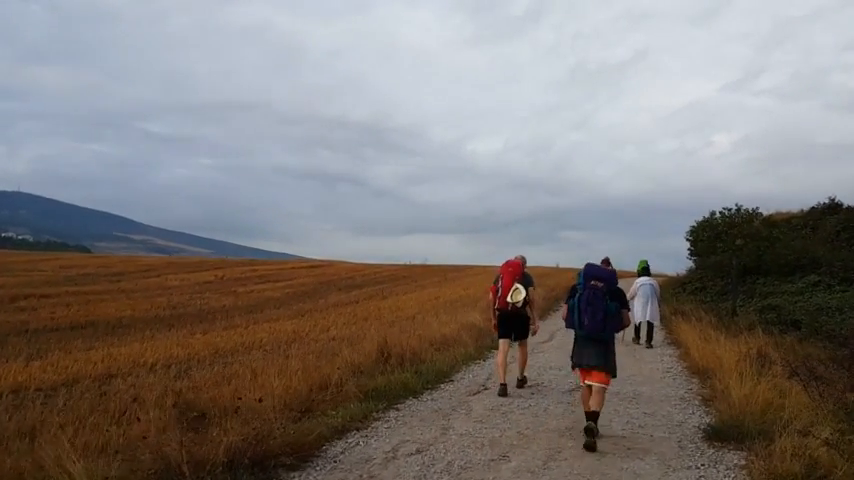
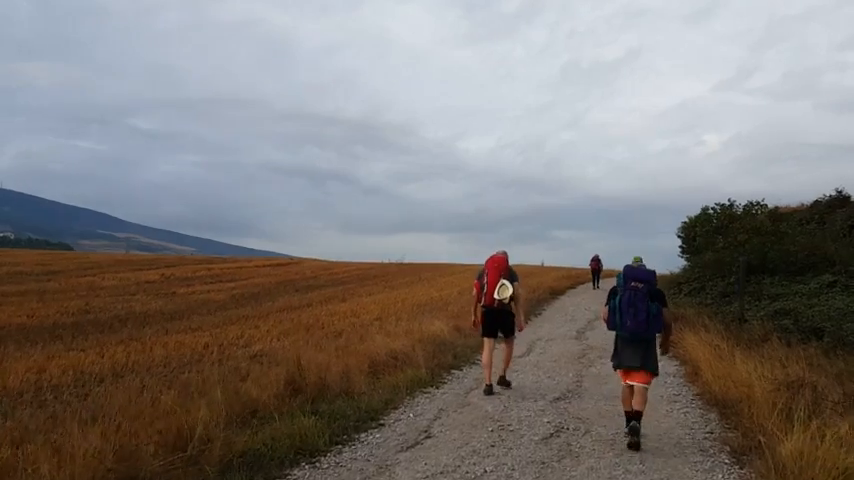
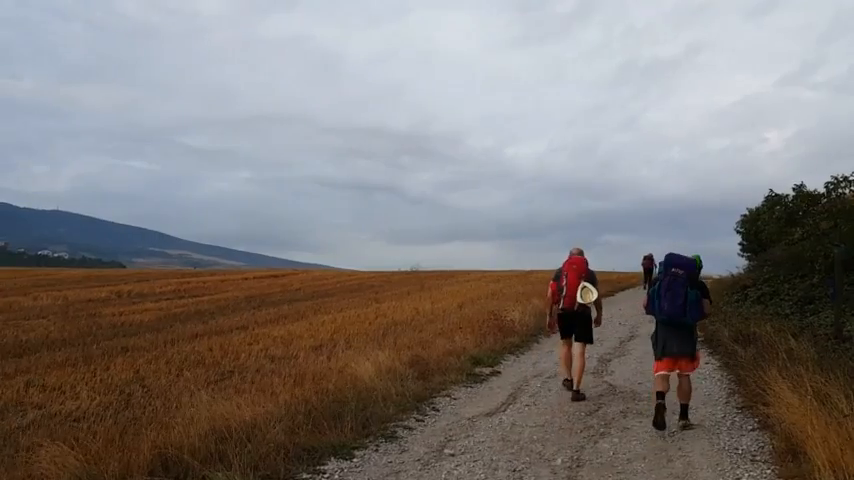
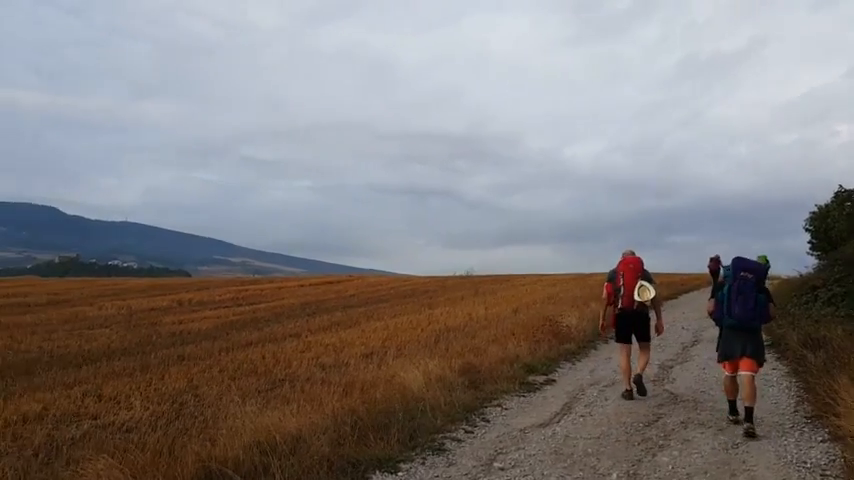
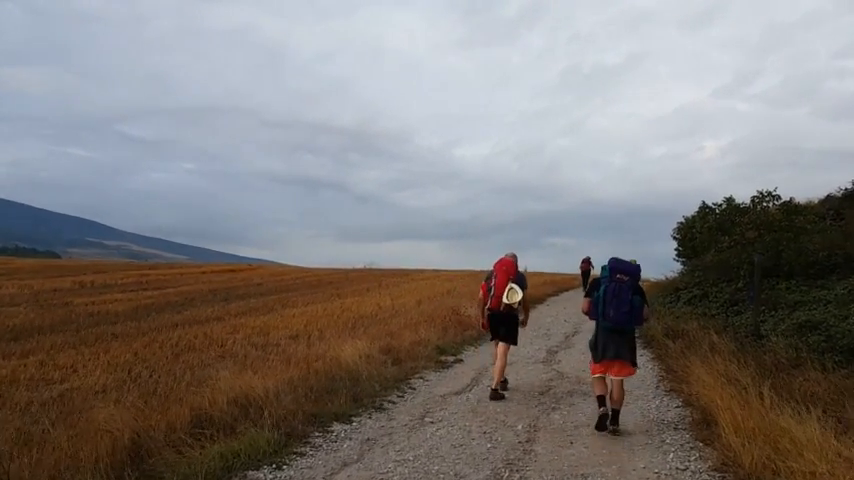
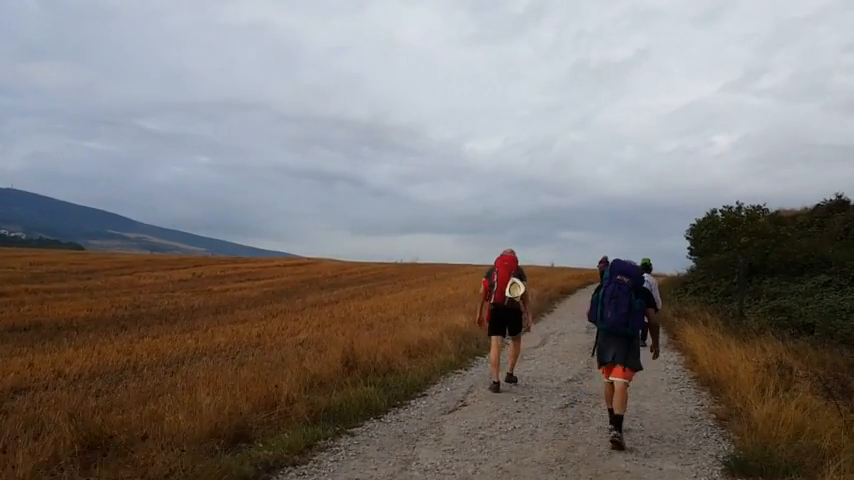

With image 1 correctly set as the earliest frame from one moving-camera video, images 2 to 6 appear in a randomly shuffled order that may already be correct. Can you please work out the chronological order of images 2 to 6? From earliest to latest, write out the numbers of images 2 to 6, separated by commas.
6, 2, 5, 3, 4
